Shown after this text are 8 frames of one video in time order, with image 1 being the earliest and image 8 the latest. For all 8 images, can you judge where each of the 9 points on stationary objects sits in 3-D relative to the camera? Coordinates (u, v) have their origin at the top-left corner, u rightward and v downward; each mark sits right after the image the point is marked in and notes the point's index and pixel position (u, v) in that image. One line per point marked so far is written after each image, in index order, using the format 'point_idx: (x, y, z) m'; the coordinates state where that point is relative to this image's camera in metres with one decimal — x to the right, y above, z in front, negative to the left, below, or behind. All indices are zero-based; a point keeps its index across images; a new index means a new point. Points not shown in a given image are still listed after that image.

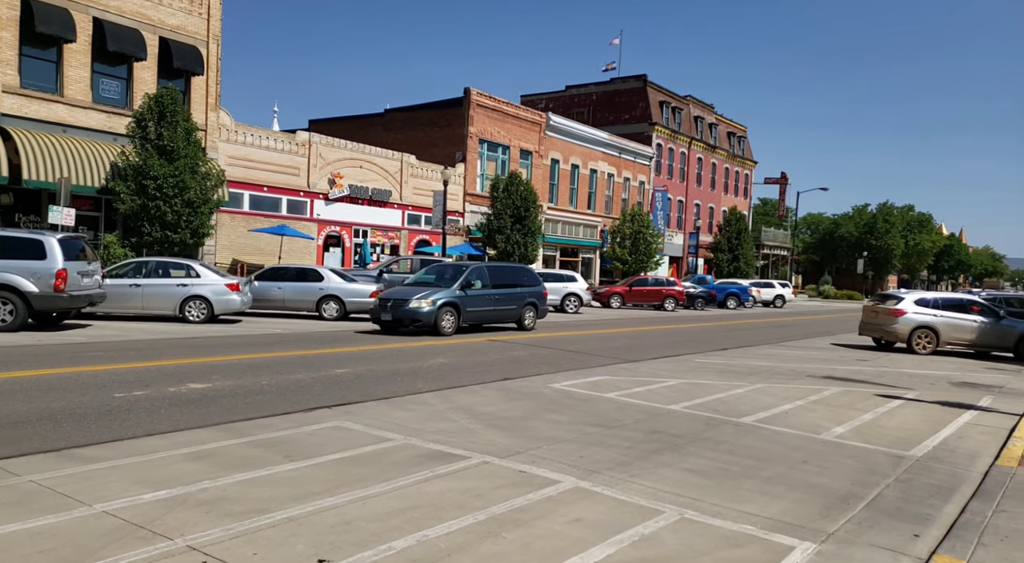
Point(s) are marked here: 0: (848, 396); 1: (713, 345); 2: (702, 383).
0: (+4.9, -1.7, +12.1) m
1: (+4.7, -1.5, +19.4) m
2: (+2.8, -1.5, +12.3) m
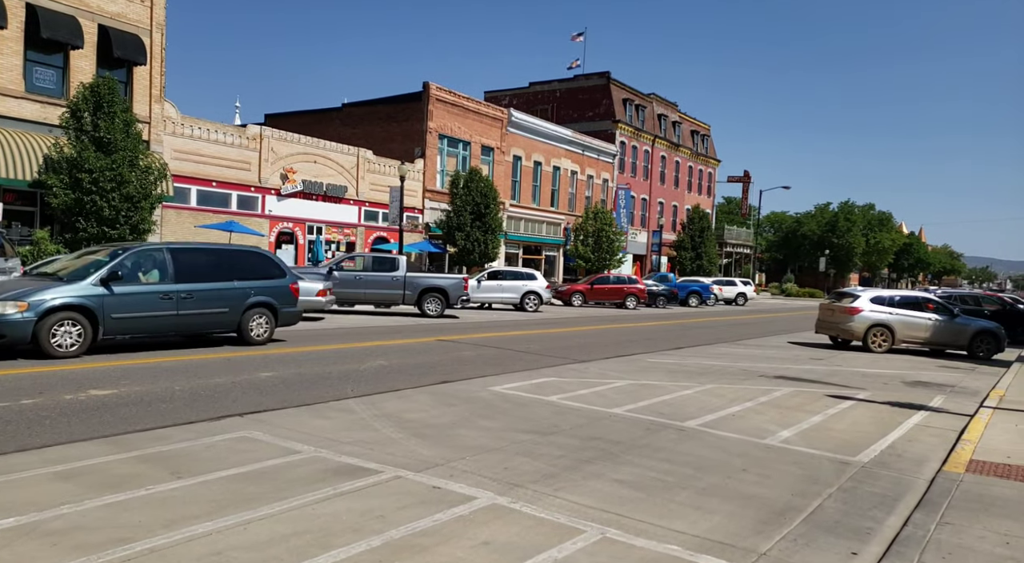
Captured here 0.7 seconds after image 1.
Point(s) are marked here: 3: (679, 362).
0: (+4.1, -1.7, +11.8) m
1: (+3.6, -1.5, +19.1) m
2: (+2.0, -1.5, +12.0) m
3: (+3.1, -1.5, +15.3) m
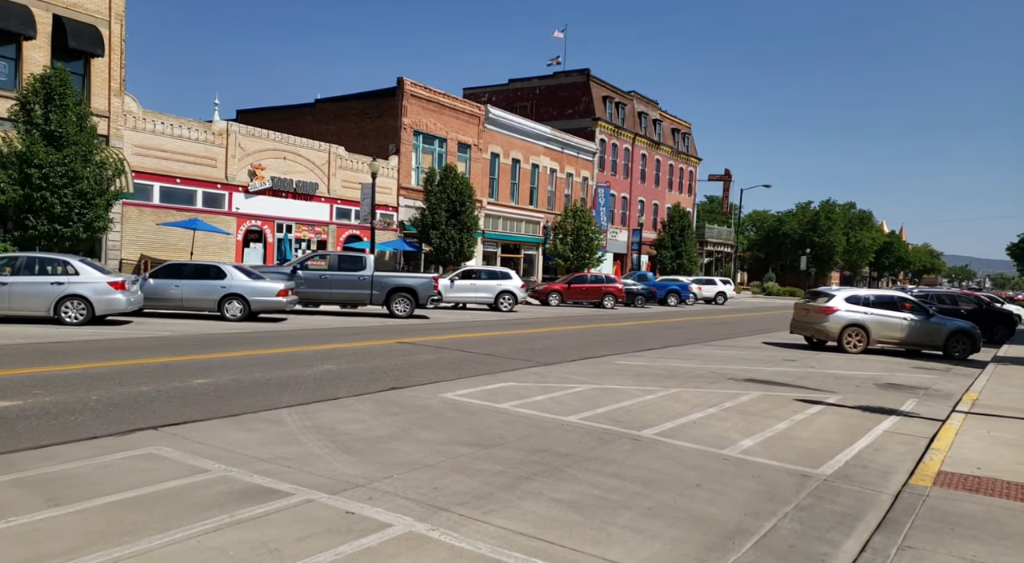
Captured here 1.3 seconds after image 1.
0: (+3.5, -1.7, +11.4) m
1: (+2.8, -1.5, +18.7) m
2: (+1.4, -1.5, +11.5) m
3: (+2.4, -1.5, +14.9) m
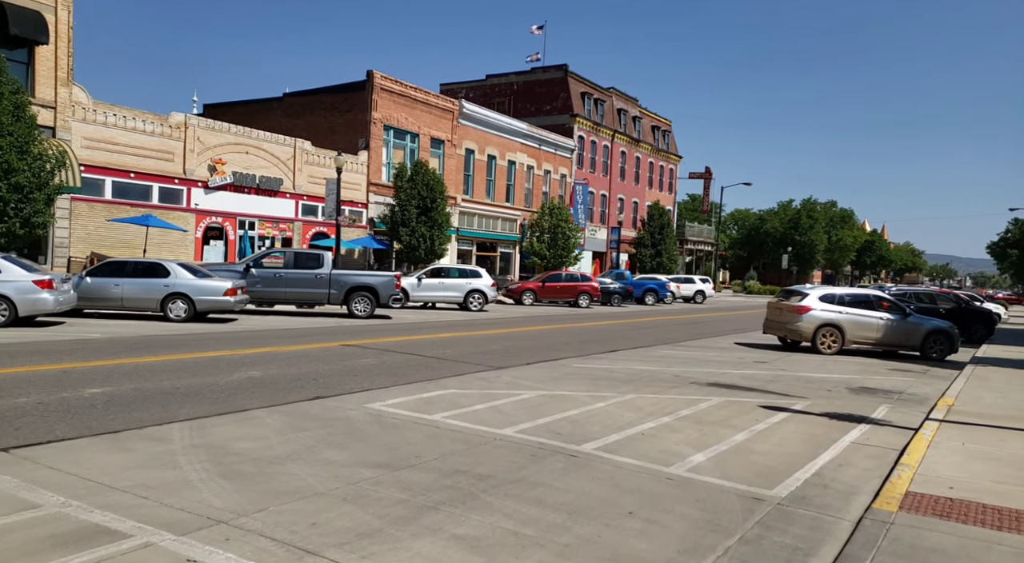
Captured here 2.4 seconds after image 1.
0: (+2.8, -1.6, +10.6) m
1: (+2.0, -1.4, +17.9) m
2: (+0.7, -1.5, +10.6) m
3: (+1.6, -1.5, +14.1) m
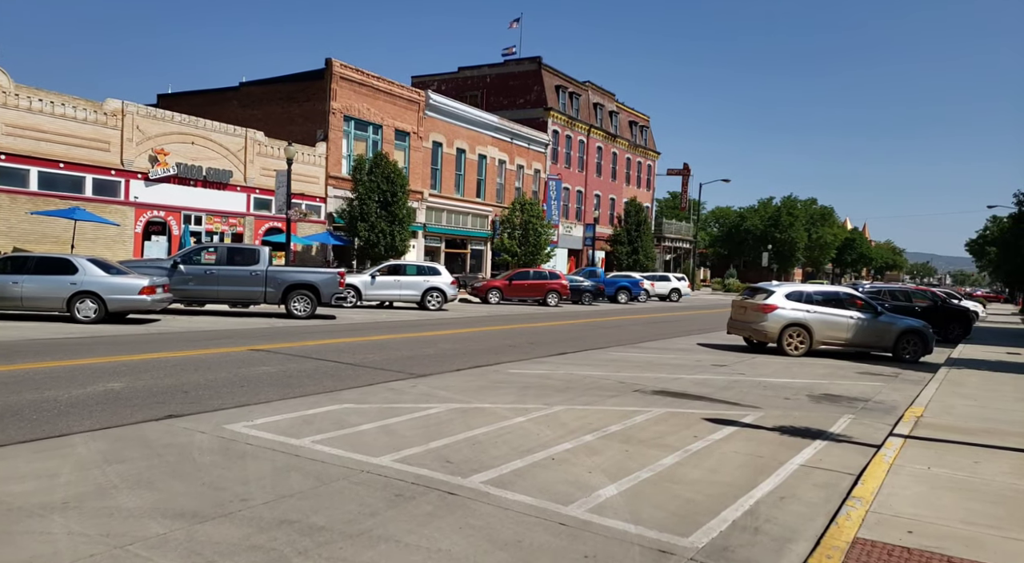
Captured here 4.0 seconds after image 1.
0: (+1.7, -1.6, +9.3) m
1: (+0.8, -1.4, +16.5) m
2: (-0.4, -1.4, +9.3) m
3: (+0.5, -1.4, +12.7) m
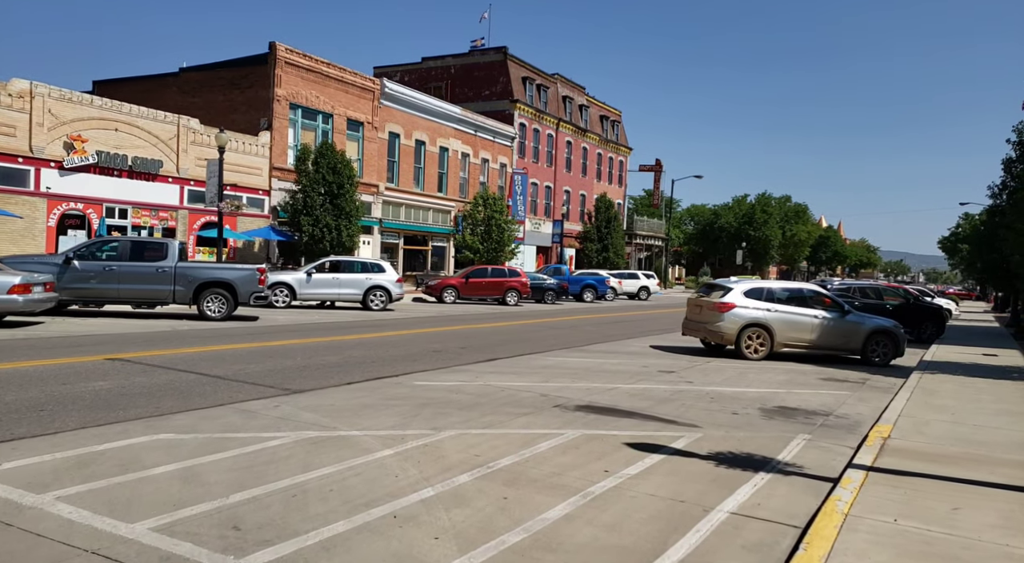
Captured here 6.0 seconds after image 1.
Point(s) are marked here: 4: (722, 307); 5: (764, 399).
0: (+0.5, -1.6, +7.5) m
1: (-0.6, -1.3, +14.7) m
2: (-1.5, -1.4, +7.4) m
3: (-0.7, -1.4, +10.9) m
4: (+4.2, -0.5, +16.6) m
5: (+3.6, -1.7, +11.9) m
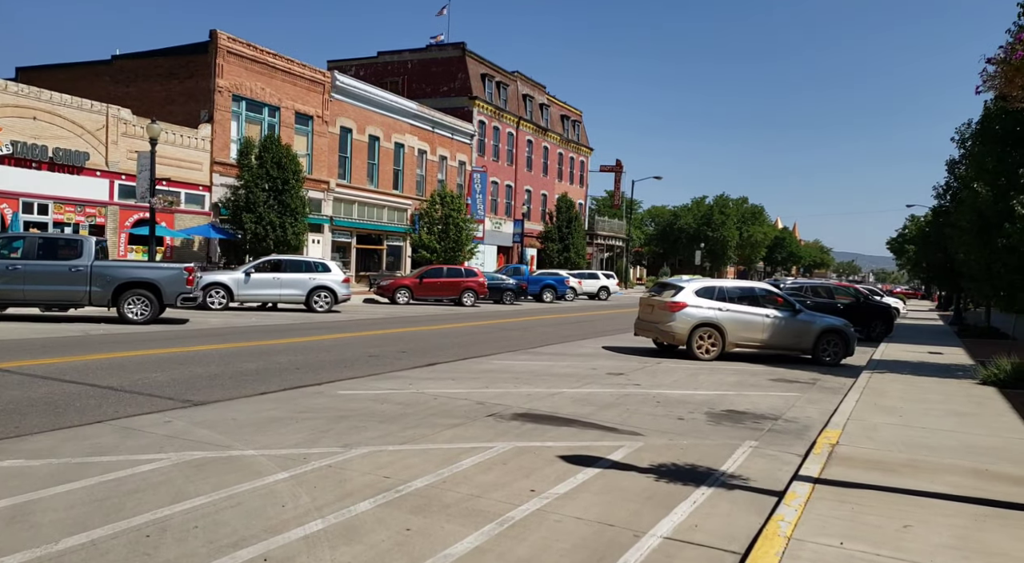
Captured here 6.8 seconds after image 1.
0: (-0.1, -1.6, +6.7) m
1: (-1.6, -1.3, +13.8) m
2: (-2.2, -1.4, +6.5) m
3: (-1.6, -1.4, +10.0) m
4: (+3.1, -0.5, +16.0) m
5: (+2.8, -1.7, +11.2) m
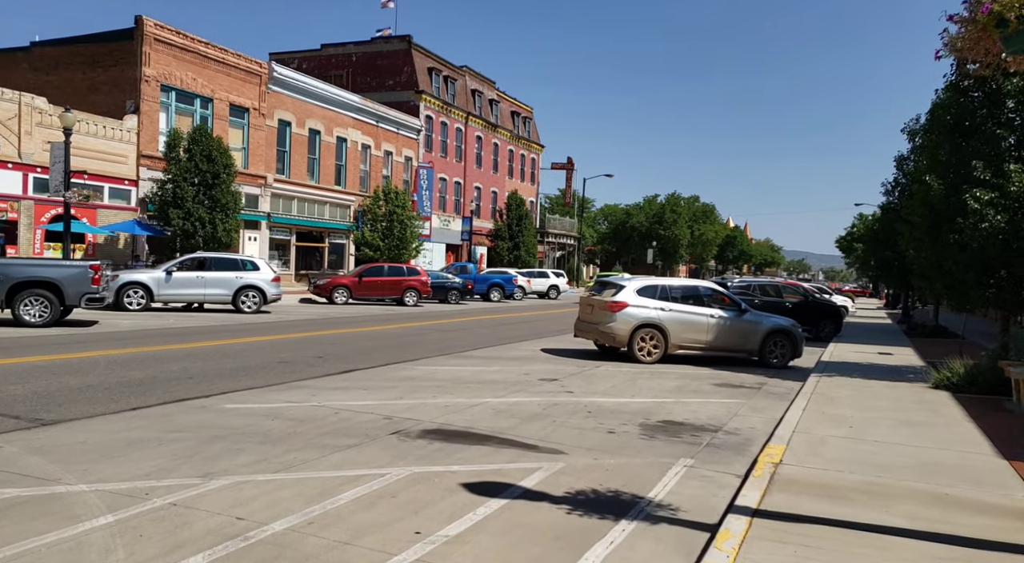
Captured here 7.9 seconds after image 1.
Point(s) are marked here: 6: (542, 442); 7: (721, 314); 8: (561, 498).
0: (-0.9, -1.6, +5.6) m
1: (-2.7, -1.3, +12.7) m
2: (-3.0, -1.4, +5.4) m
3: (-2.5, -1.4, +8.9) m
4: (+1.8, -0.5, +15.0) m
5: (+1.7, -1.6, +10.3) m
6: (+0.3, -1.6, +8.3) m
7: (+3.8, -0.6, +15.2) m
8: (+0.4, -1.7, +6.3) m
